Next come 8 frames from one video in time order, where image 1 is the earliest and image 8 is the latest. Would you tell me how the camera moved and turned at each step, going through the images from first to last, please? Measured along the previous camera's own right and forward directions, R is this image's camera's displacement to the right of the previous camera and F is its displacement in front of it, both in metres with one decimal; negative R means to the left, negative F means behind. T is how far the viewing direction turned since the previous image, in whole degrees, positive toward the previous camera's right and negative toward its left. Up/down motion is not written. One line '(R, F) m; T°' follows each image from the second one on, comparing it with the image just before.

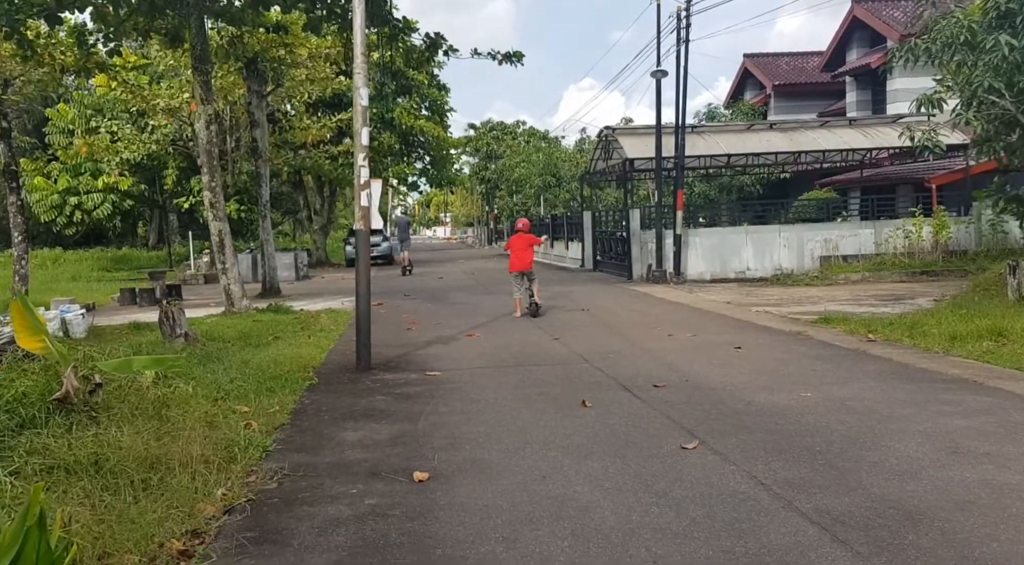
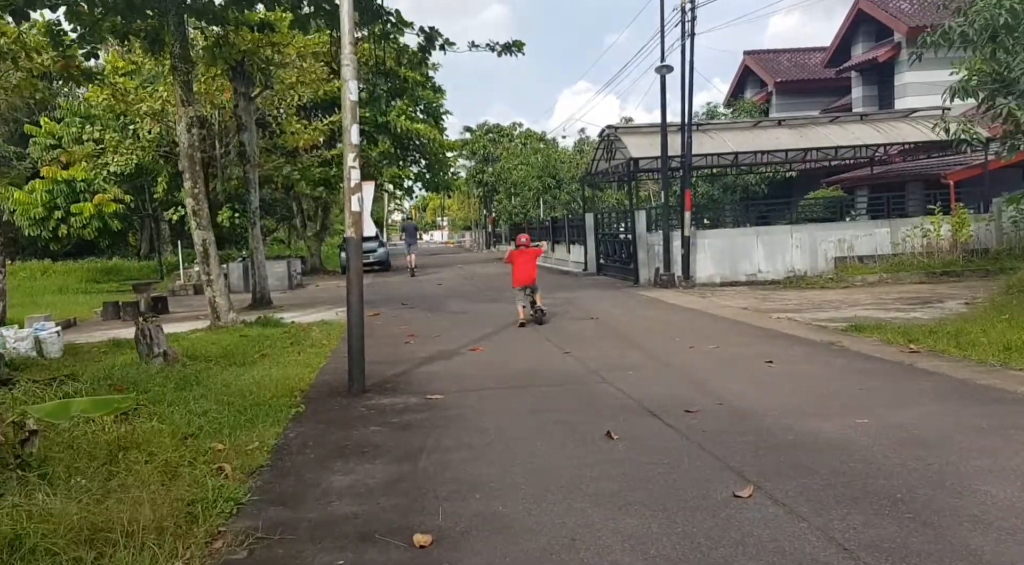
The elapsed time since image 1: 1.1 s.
(-0.1, +0.8) m; 0°
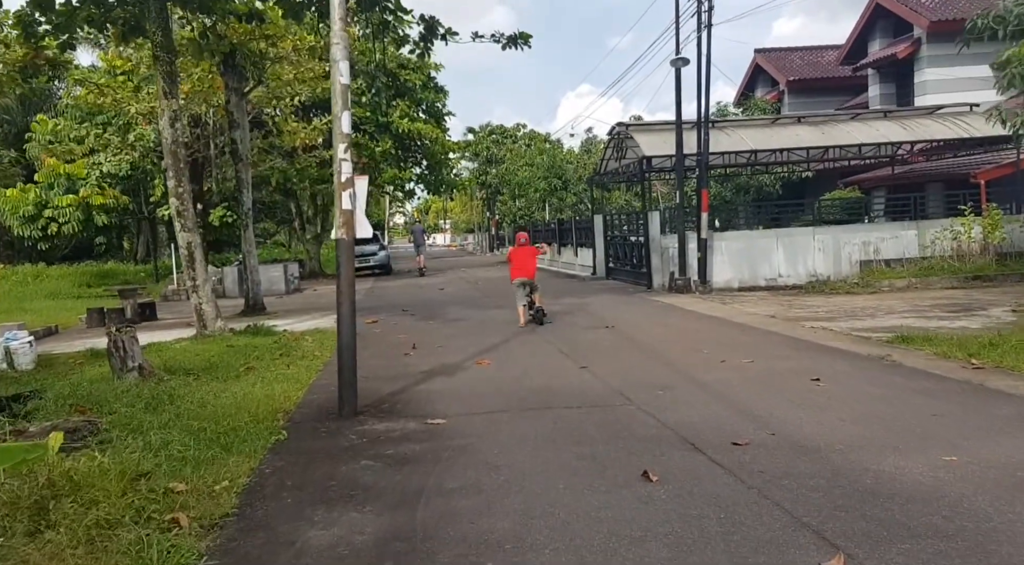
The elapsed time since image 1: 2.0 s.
(-0.1, +0.9) m; 0°
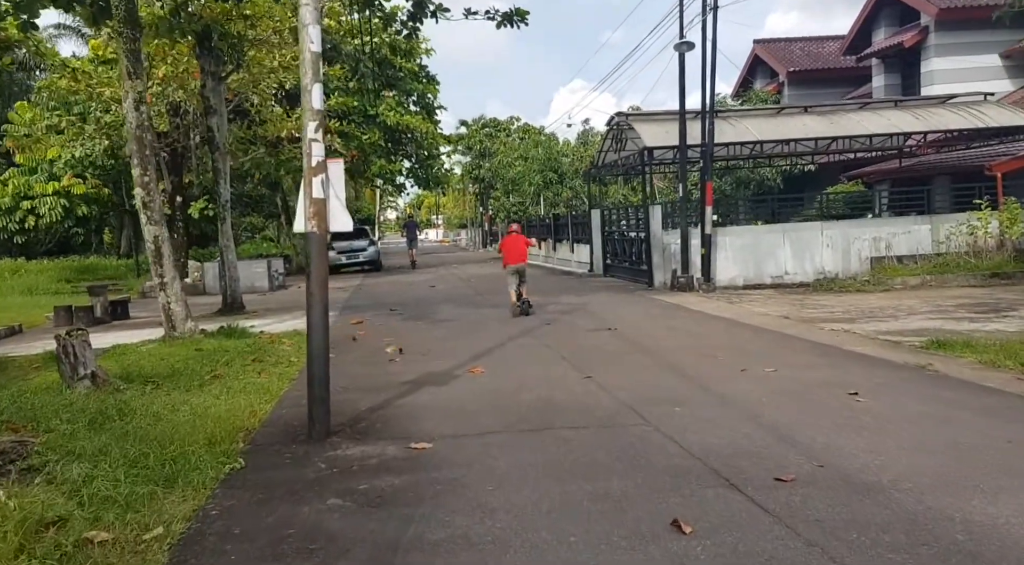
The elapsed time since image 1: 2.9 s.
(0.0, +0.9) m; +1°
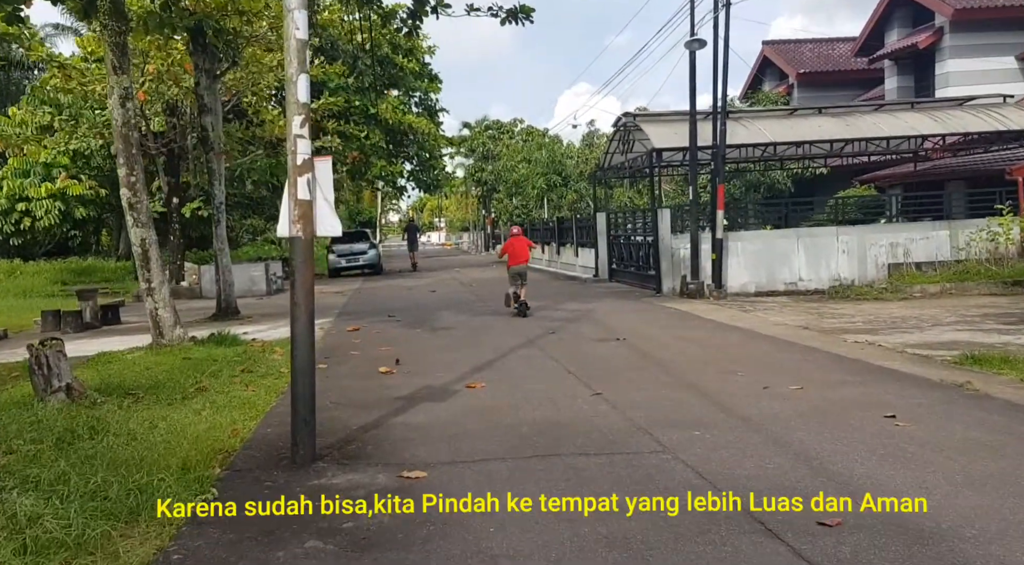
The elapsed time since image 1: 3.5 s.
(0.0, +0.5) m; 0°
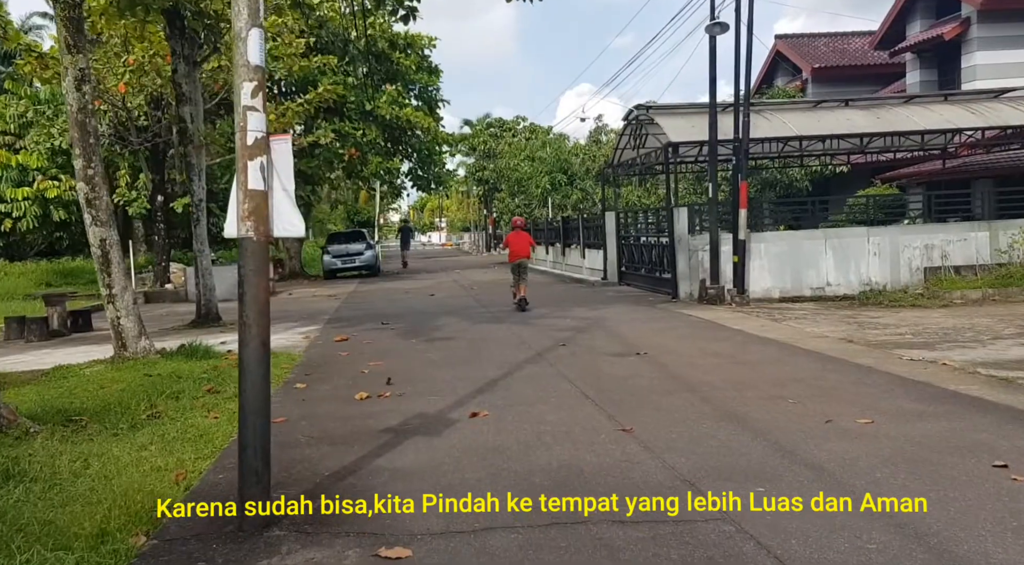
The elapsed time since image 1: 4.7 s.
(-0.1, +1.2) m; 0°
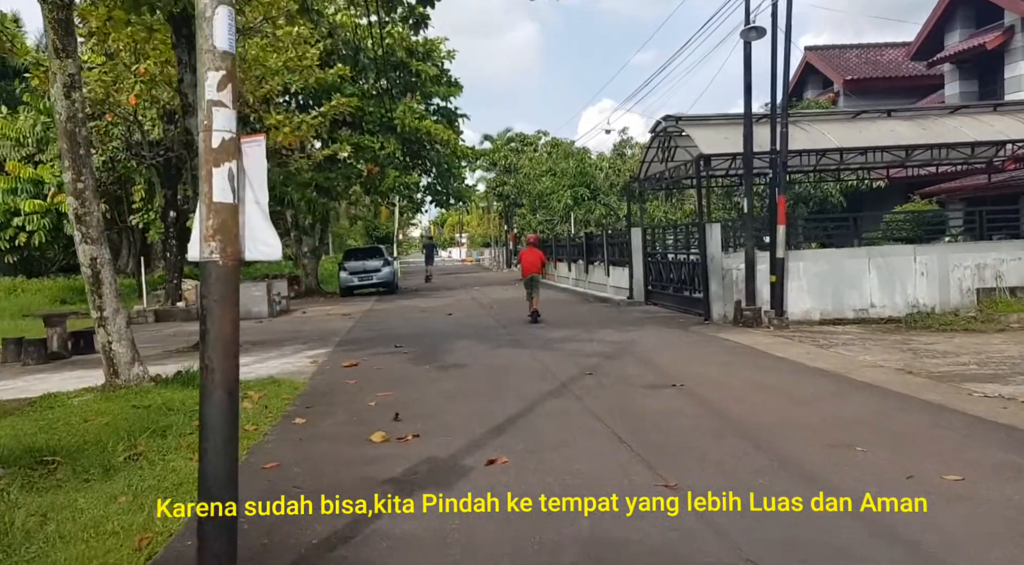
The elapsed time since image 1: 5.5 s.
(0.0, +0.8) m; -1°
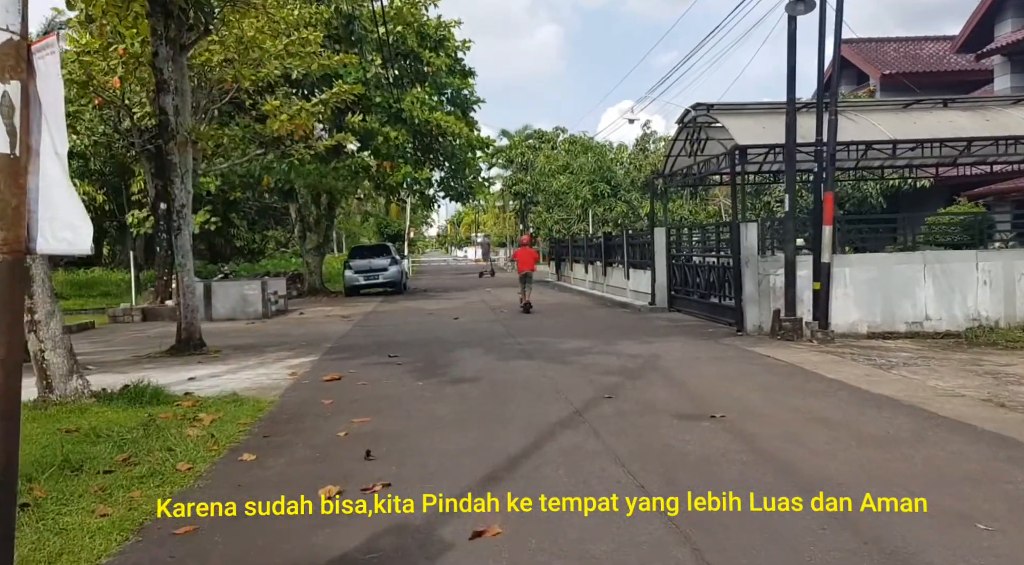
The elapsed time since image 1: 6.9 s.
(+0.1, +1.5) m; -1°
